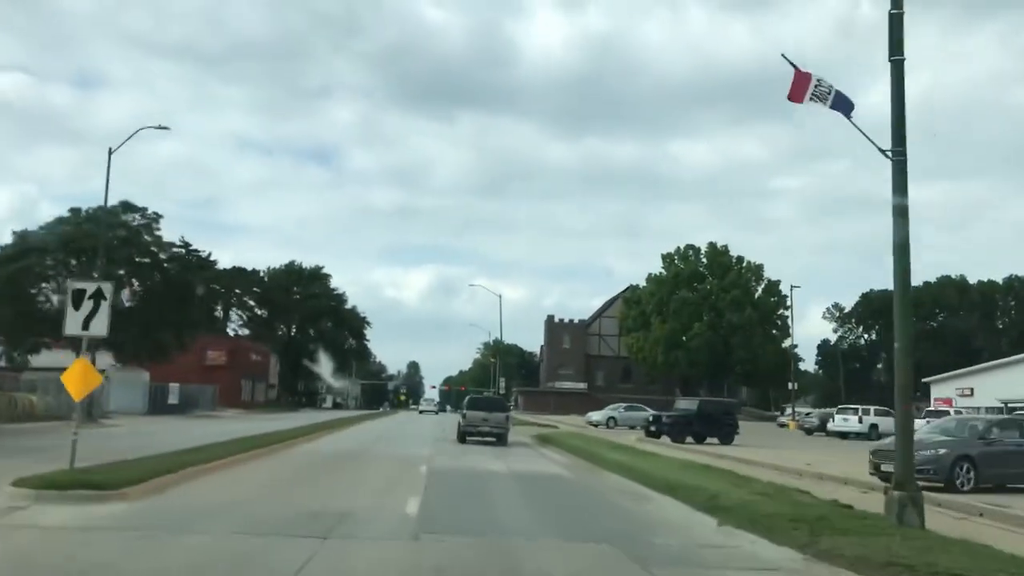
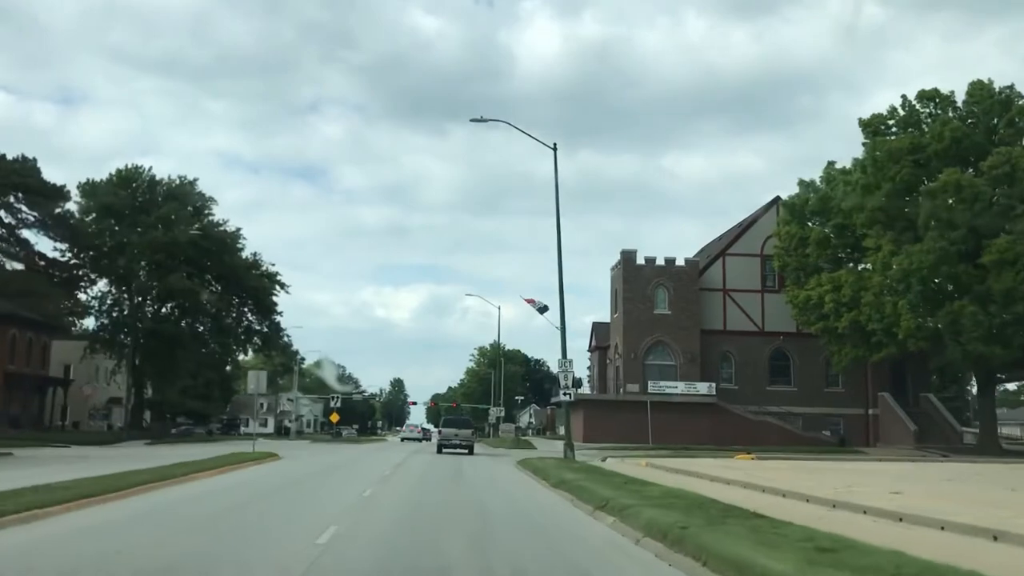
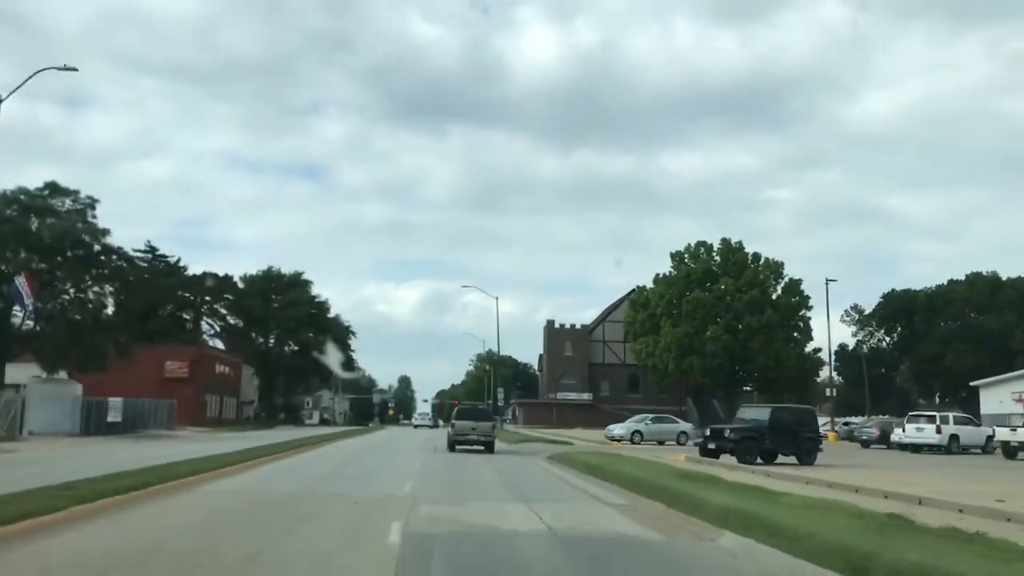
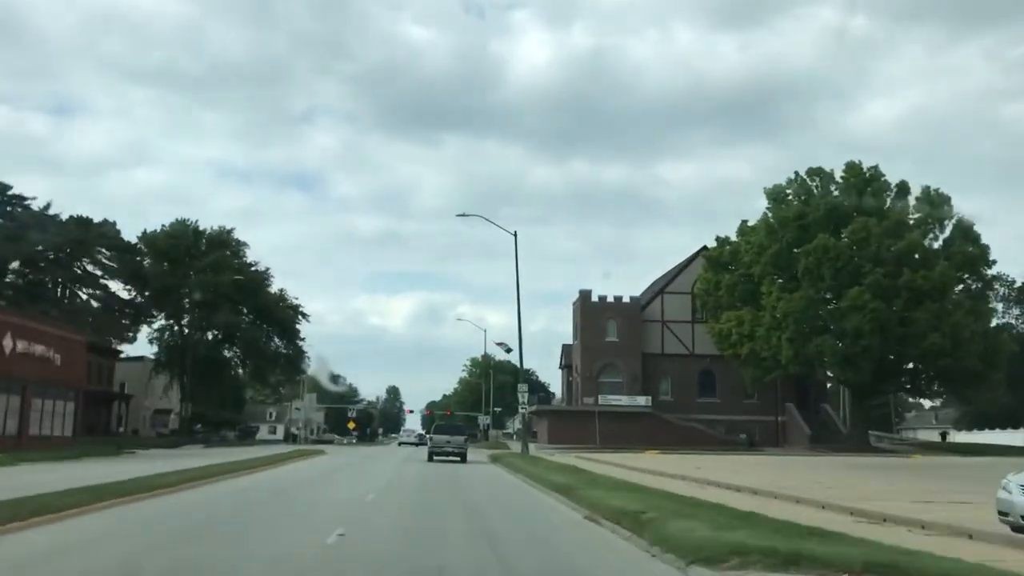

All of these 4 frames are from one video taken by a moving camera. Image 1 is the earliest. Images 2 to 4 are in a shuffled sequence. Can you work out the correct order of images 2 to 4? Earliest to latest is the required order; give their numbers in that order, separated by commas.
3, 4, 2
